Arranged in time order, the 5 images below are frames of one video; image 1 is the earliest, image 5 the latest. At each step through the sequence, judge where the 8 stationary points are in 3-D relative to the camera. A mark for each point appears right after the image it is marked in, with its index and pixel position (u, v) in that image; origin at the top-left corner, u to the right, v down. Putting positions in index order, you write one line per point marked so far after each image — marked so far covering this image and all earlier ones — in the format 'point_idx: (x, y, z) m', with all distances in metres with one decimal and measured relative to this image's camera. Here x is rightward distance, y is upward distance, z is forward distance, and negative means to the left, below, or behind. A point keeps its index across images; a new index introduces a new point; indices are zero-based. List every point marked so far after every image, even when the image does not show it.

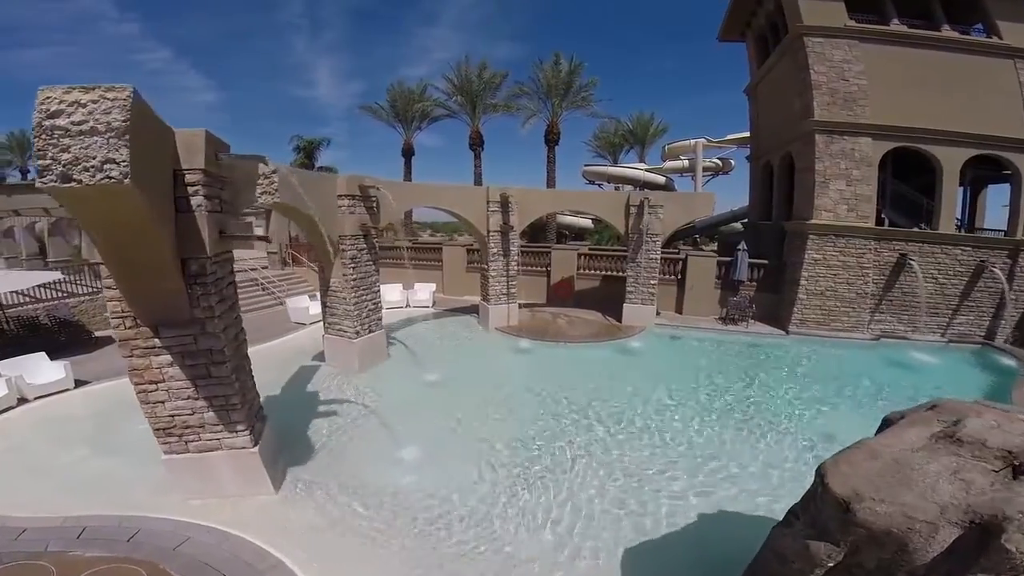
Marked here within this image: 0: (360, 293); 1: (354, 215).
0: (-4.0, -0.2, +11.8) m
1: (-3.9, +1.7, +11.1) m
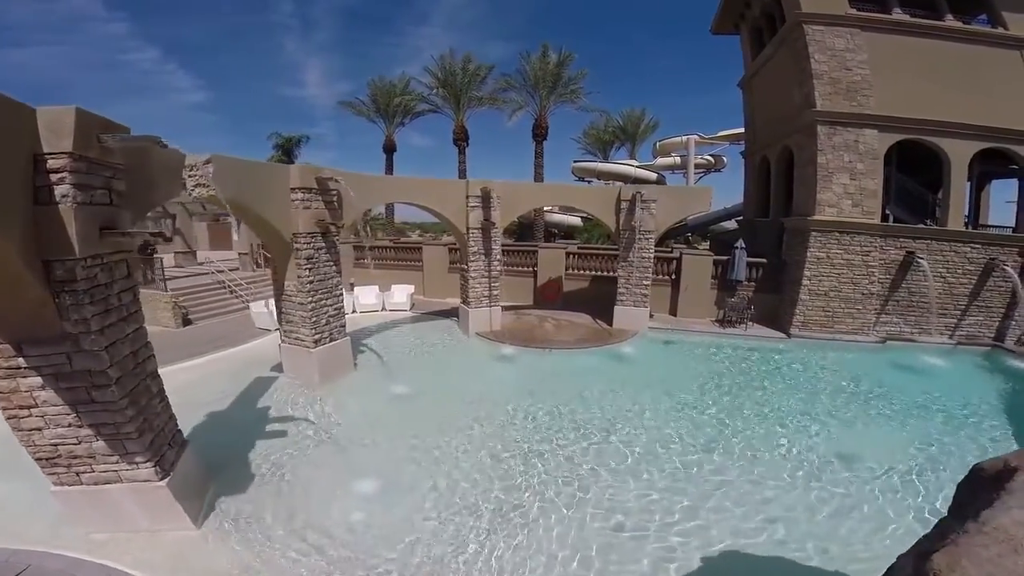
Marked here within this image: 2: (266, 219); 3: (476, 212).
0: (-4.5, -0.3, +10.6) m
1: (-4.3, +1.6, +9.9) m
2: (-5.0, +1.3, +9.4) m
3: (-1.1, +2.2, +13.7) m
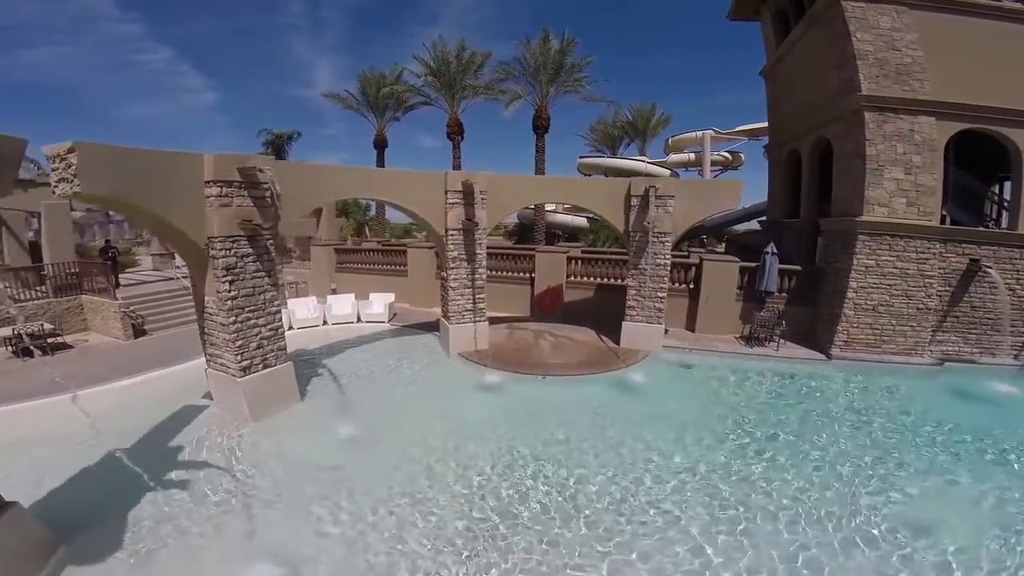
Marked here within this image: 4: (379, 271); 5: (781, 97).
0: (-4.8, -0.5, +8.5) m
1: (-4.6, +1.3, +7.9) m
2: (-5.3, +1.0, +7.3) m
3: (-1.4, +1.9, +11.6) m
4: (-5.2, +0.7, +18.7) m
5: (+9.9, +7.0, +17.6) m
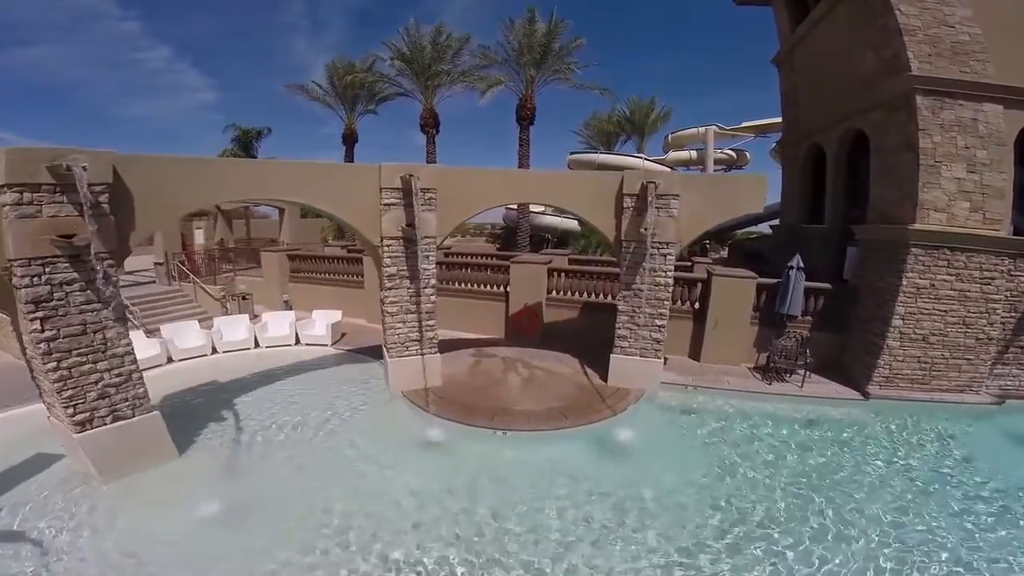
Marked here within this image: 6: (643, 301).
0: (-5.6, -0.9, +6.1) m
1: (-5.4, +0.9, +5.4) m
2: (-6.1, +0.6, +4.9) m
3: (-2.2, +1.4, +9.1) m
4: (-6.1, +0.2, +16.3) m
5: (+9.1, +6.5, +15.2) m
6: (+2.8, -0.2, +10.2) m
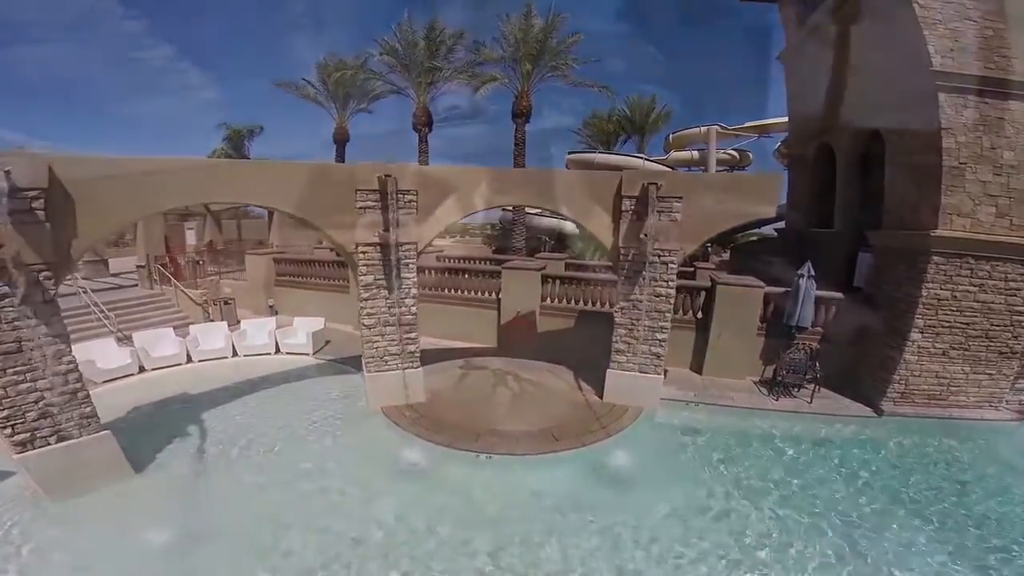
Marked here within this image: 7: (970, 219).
0: (-5.8, -1.1, +5.4) m
1: (-5.6, +0.8, +4.7) m
2: (-6.3, +0.5, +4.2) m
3: (-2.4, +1.3, +8.4) m
4: (-6.2, +0.1, +15.6) m
5: (+9.0, +6.3, +14.5) m
6: (+2.6, -0.4, +9.5) m
7: (+8.6, +1.3, +9.0) m
